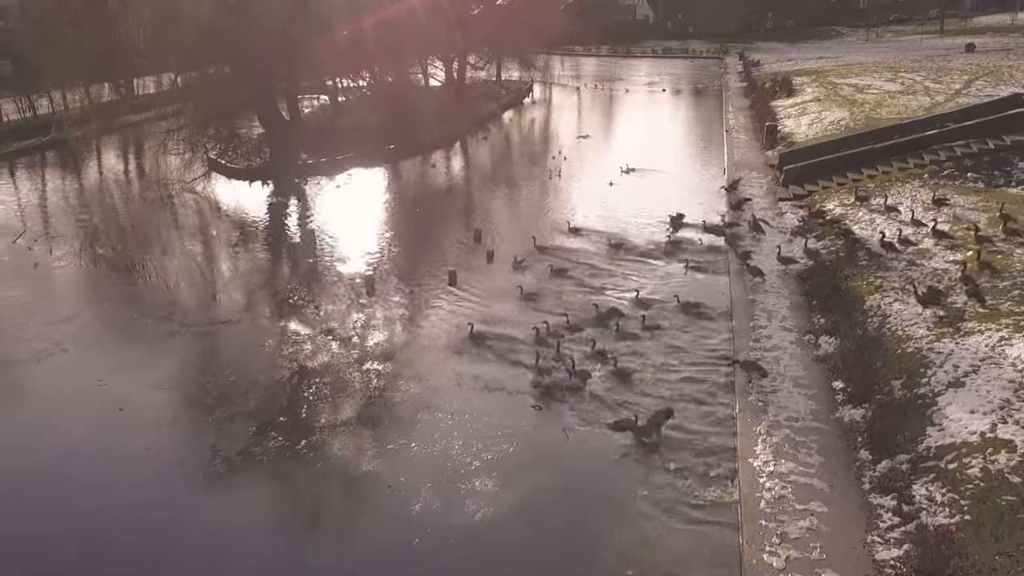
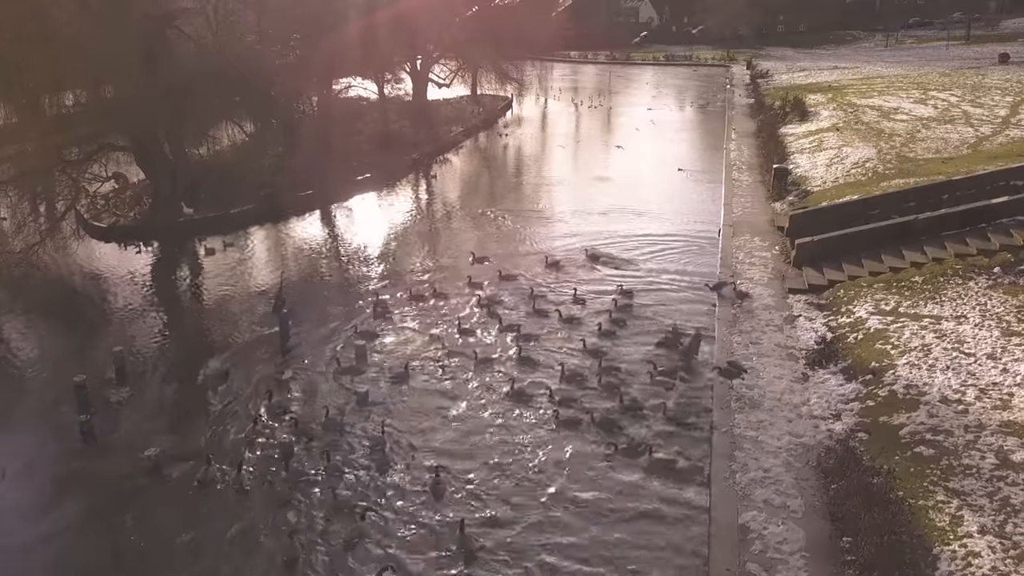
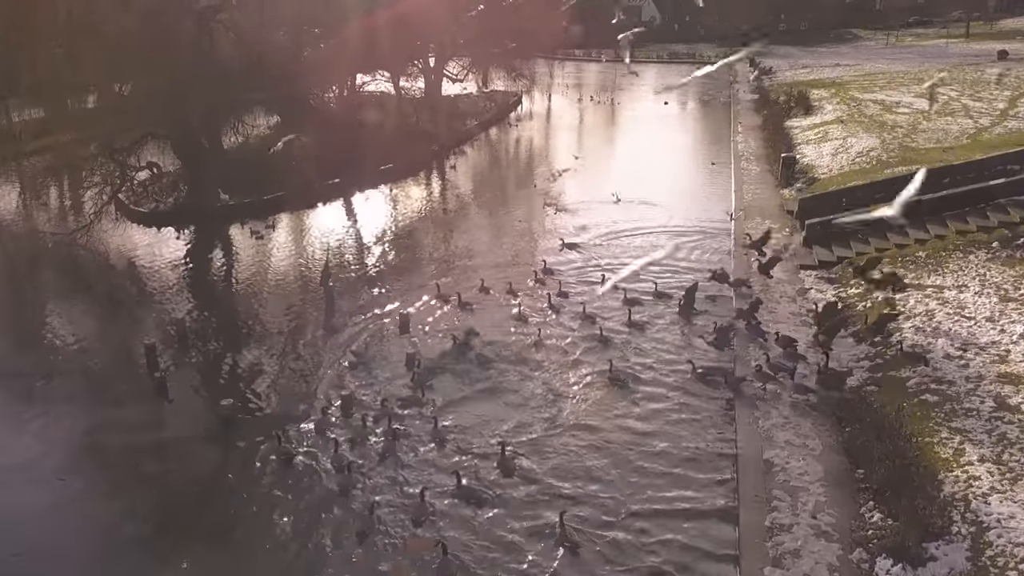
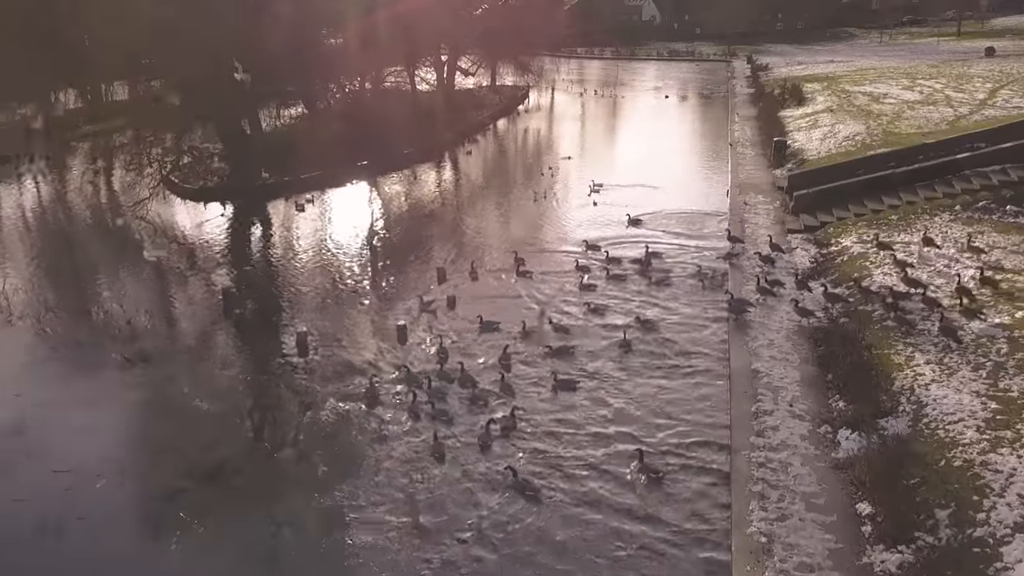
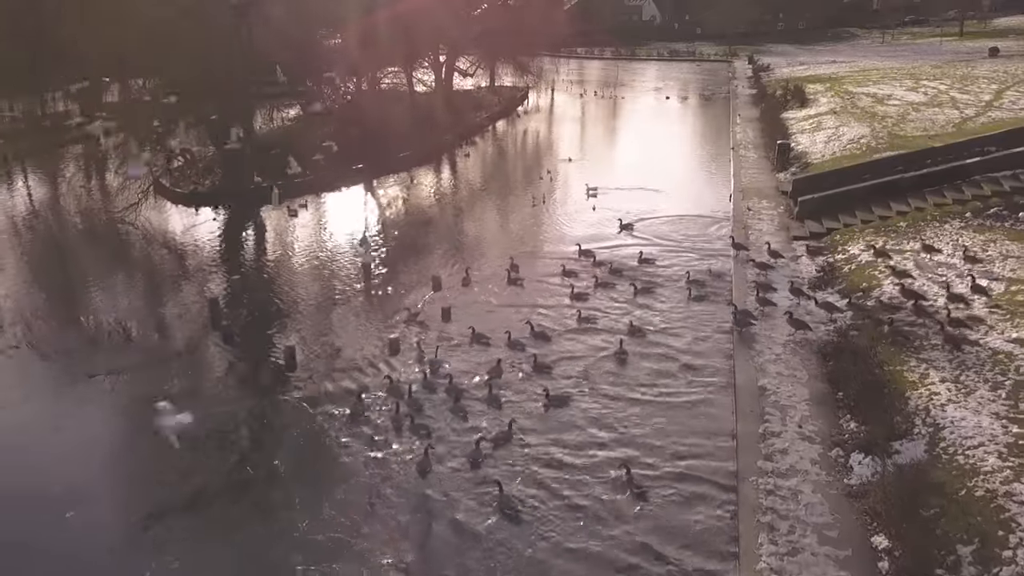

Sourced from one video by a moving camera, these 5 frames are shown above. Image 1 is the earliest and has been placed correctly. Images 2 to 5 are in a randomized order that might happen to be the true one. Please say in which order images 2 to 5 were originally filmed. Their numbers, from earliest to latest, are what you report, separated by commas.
4, 5, 3, 2
